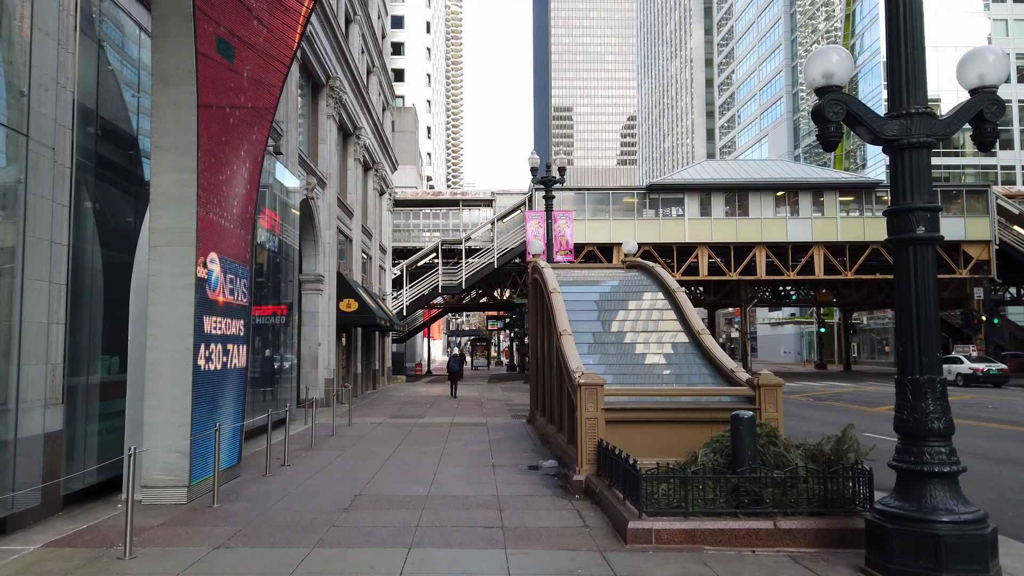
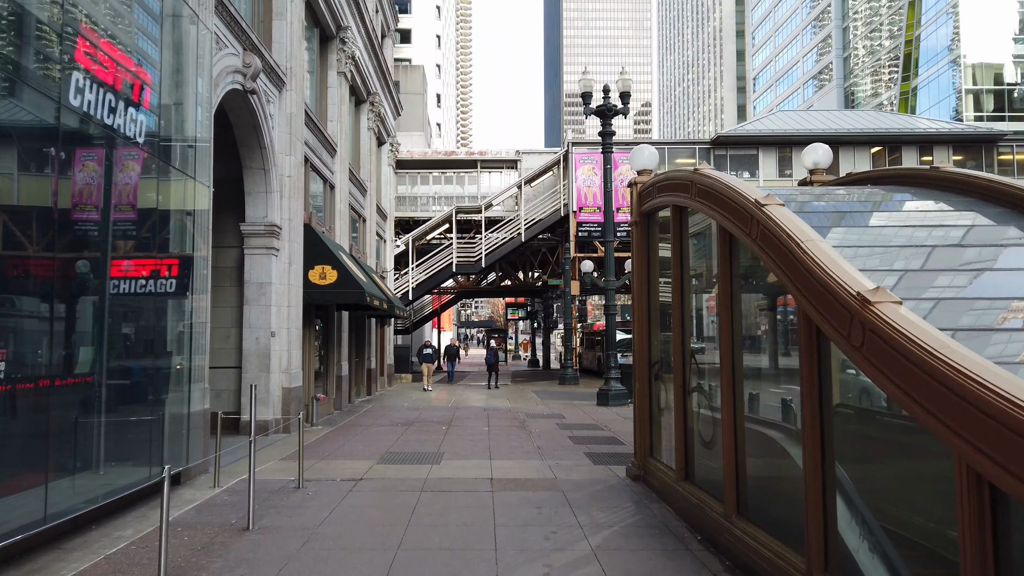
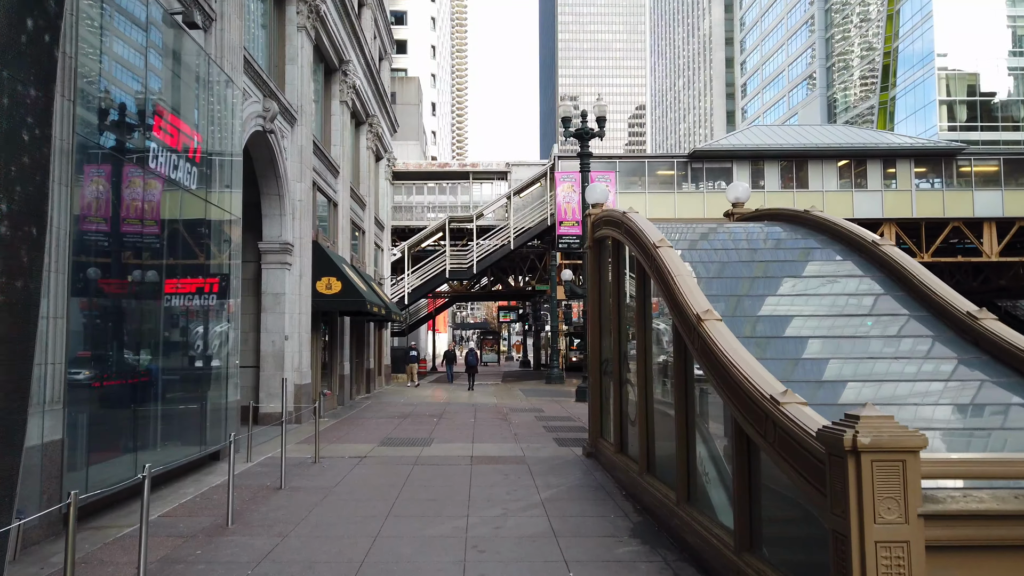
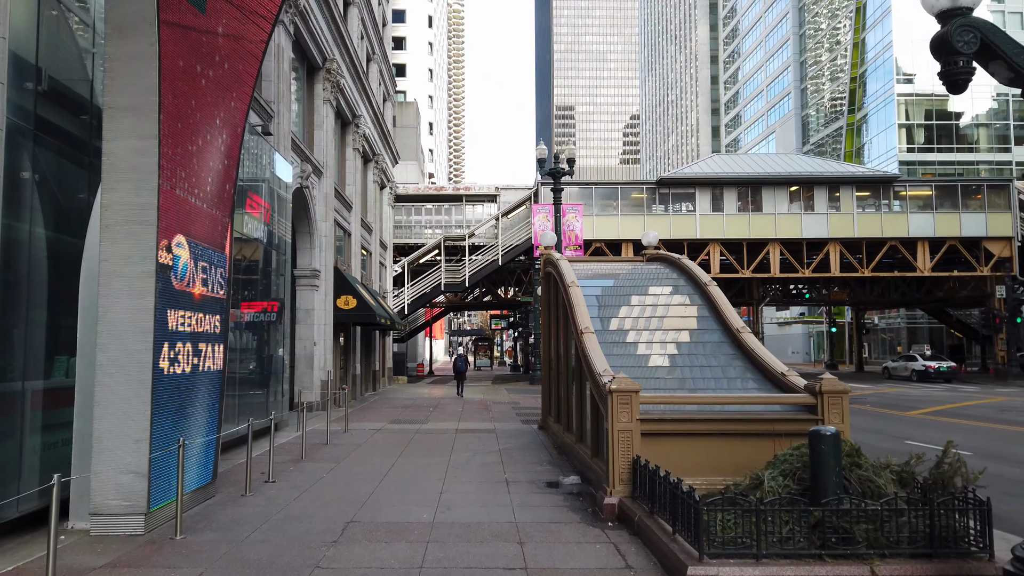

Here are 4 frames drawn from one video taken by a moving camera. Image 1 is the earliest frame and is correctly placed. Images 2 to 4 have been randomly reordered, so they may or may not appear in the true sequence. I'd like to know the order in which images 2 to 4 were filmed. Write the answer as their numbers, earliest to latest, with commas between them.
4, 3, 2
